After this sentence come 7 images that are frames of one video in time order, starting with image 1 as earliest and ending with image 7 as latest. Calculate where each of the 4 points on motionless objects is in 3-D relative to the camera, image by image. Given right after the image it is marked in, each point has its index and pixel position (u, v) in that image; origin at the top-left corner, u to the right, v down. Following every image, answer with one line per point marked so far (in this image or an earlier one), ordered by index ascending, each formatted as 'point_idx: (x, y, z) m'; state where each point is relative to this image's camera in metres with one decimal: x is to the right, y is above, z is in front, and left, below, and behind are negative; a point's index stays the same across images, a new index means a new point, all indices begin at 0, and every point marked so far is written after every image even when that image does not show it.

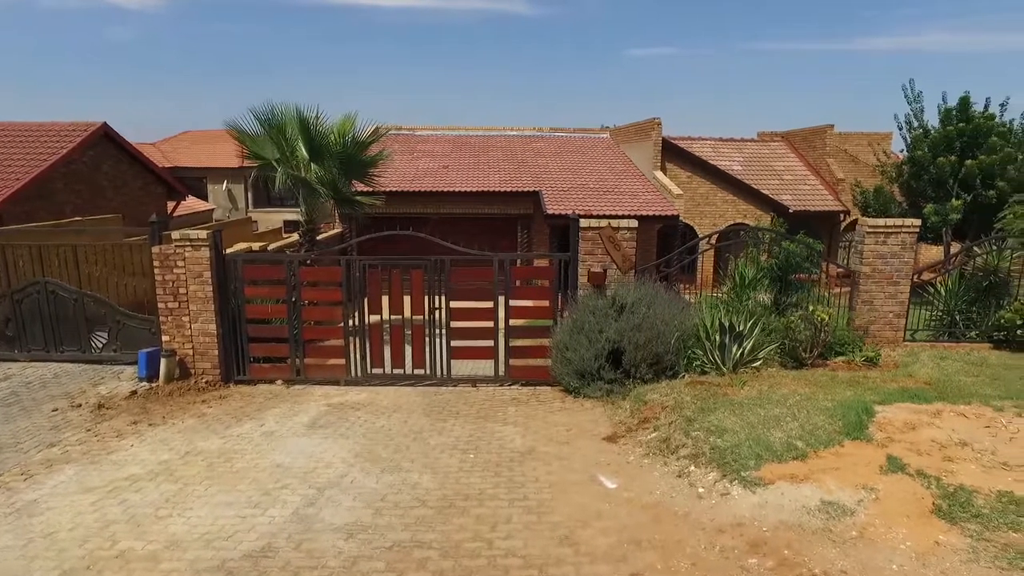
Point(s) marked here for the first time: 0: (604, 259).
0: (+1.0, +0.3, +7.9) m
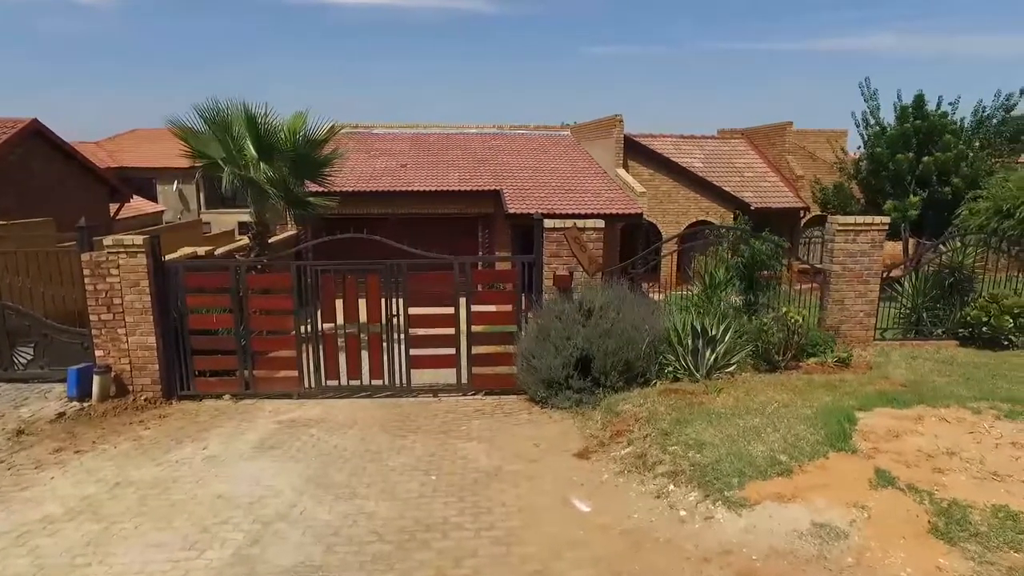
0: (+0.6, +0.3, +7.5) m
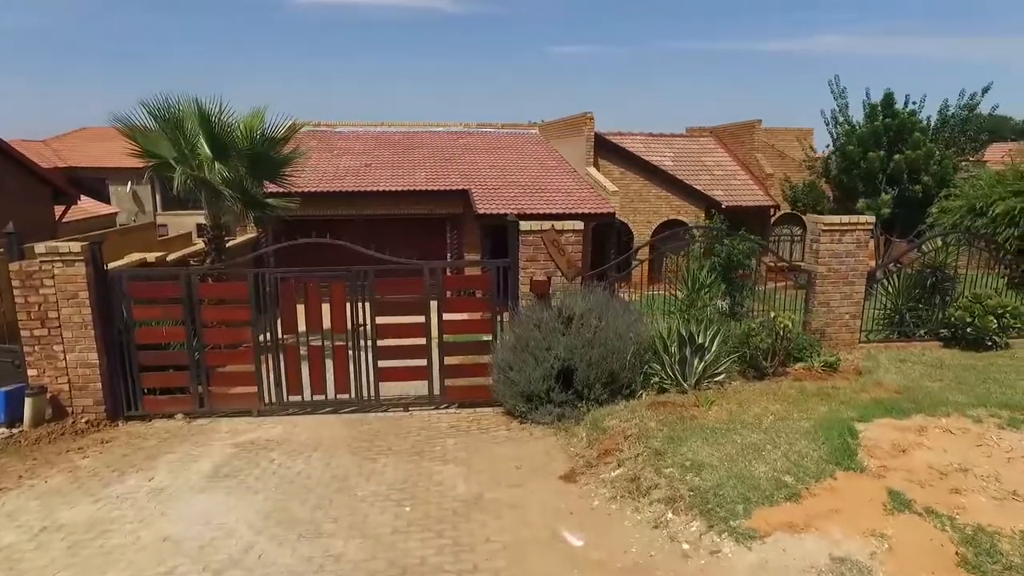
0: (+0.4, +0.2, +7.1) m
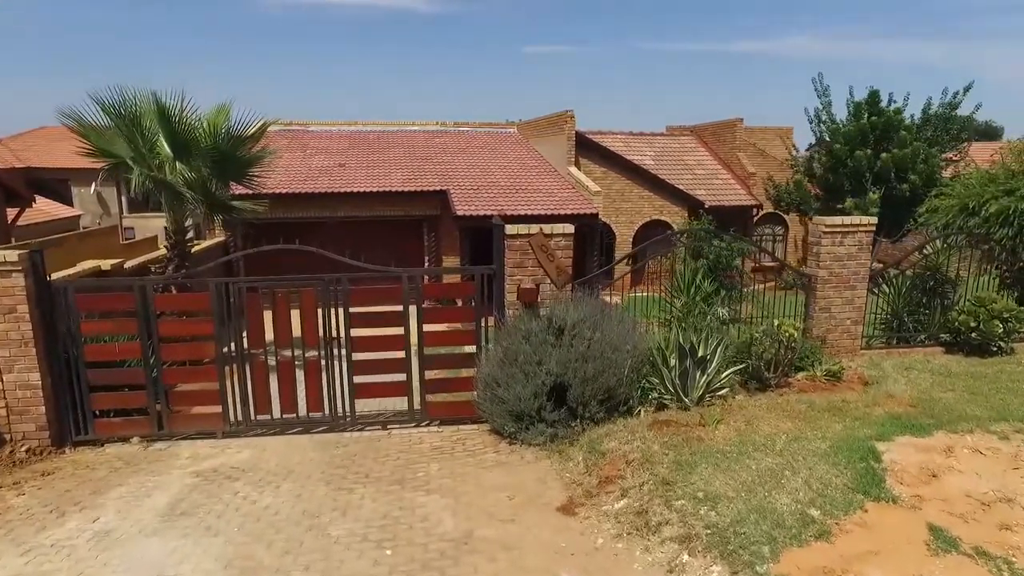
0: (+0.2, +0.2, +6.6) m
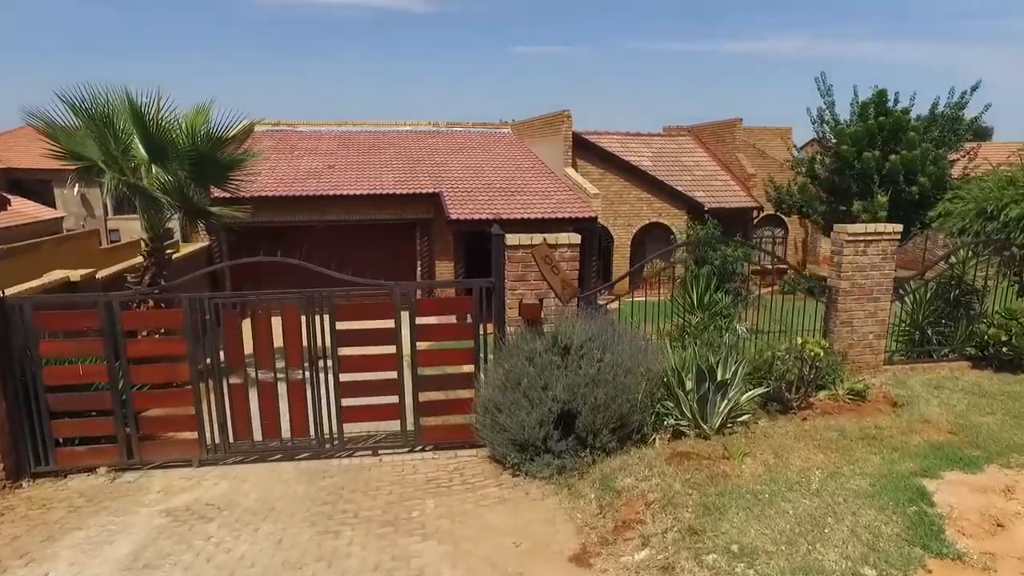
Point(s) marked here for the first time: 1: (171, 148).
0: (+0.2, 0.0, +6.1) m
1: (-4.1, +1.7, +8.3) m
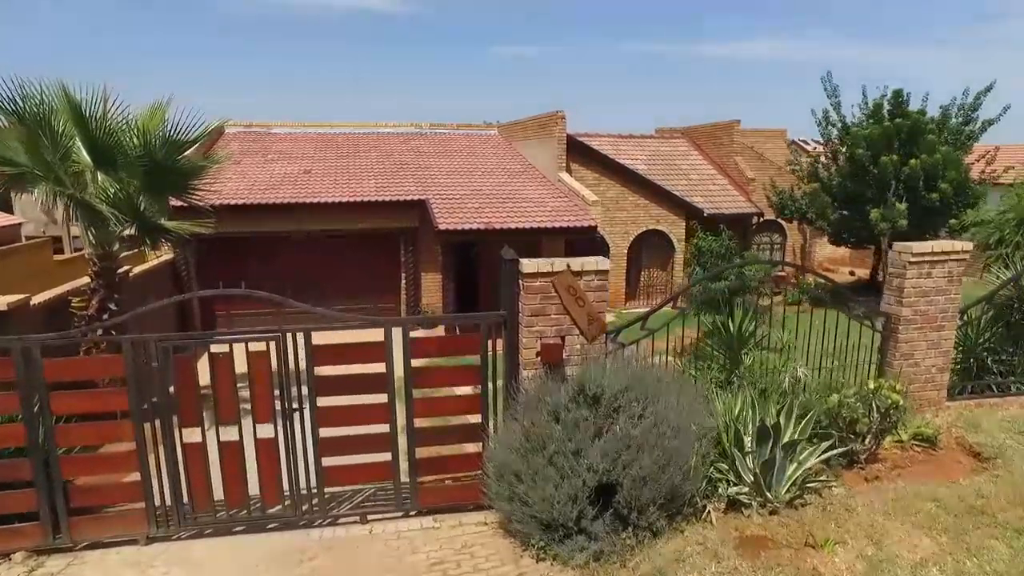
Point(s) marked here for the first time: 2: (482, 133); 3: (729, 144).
0: (+0.4, -0.2, +5.1) m
1: (-4.1, +1.4, +7.2) m
2: (-0.8, +4.1, +18.2) m
3: (+6.2, +4.1, +19.7) m
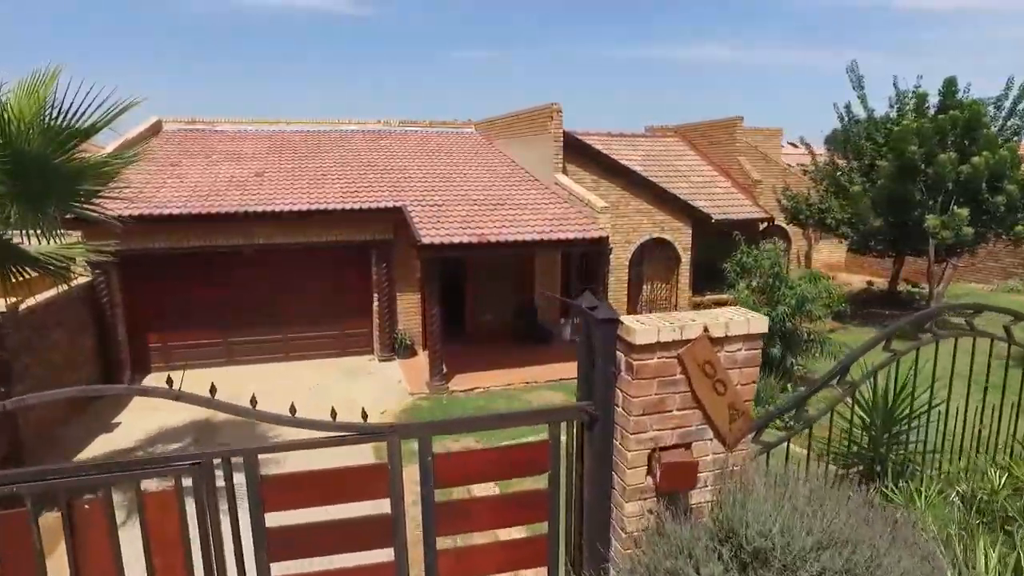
0: (+0.8, -0.6, +3.0) m
1: (-3.8, +1.0, +4.8) m
2: (-1.2, +3.7, +16.1) m
3: (+5.7, +3.8, +18.0) m
